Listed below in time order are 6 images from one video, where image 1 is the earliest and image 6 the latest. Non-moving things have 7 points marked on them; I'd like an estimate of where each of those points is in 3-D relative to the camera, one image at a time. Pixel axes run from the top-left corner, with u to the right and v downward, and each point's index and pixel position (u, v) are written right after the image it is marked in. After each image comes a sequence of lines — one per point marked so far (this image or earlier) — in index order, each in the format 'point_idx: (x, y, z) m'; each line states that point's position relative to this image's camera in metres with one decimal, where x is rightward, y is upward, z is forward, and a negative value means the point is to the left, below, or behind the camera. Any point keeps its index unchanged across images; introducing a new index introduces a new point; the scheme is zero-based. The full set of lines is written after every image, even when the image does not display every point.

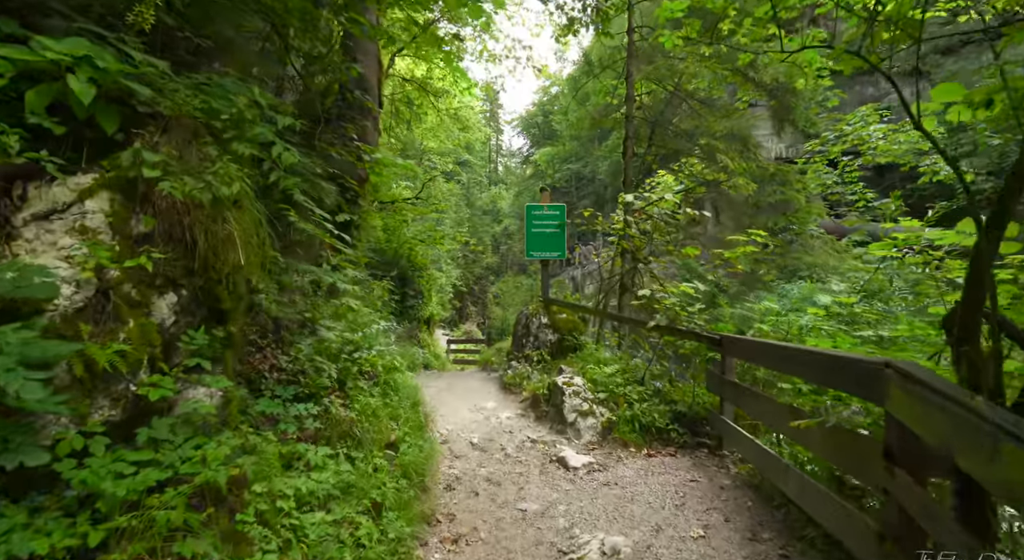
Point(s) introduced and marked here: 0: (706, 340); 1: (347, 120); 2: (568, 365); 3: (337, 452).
0: (+2.1, -0.6, +5.3) m
1: (-2.3, +2.2, +6.8) m
2: (+0.7, -1.2, +6.6) m
3: (-1.2, -1.2, +3.5) m
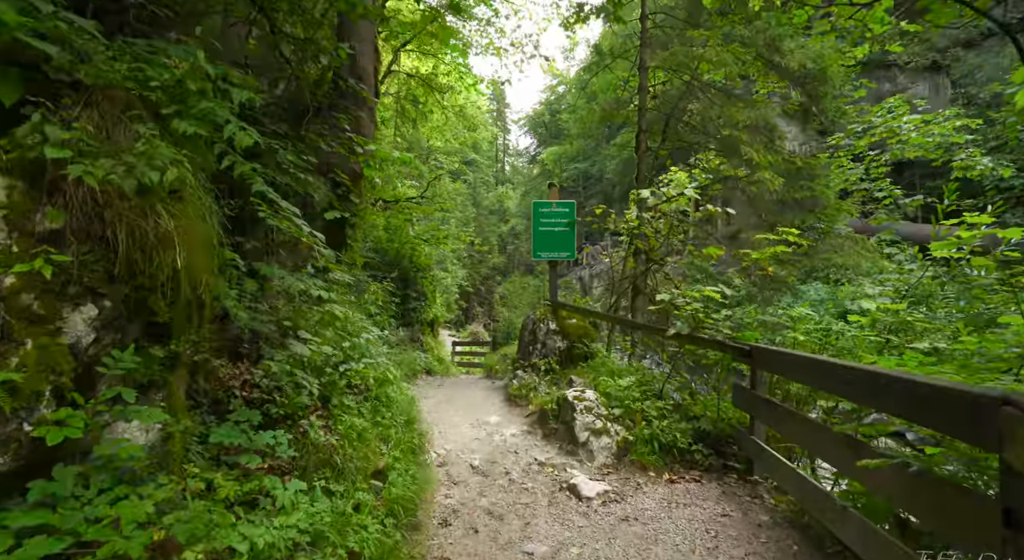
0: (+2.1, -0.7, +4.7) m
1: (-2.2, +2.2, +6.3) m
2: (+0.8, -1.2, +6.1) m
3: (-1.2, -1.3, +3.0) m
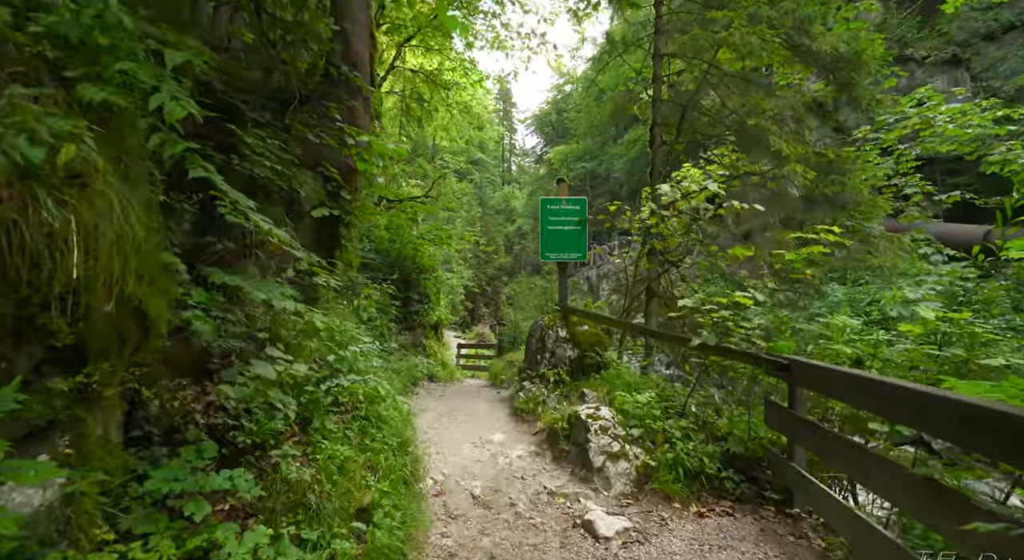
0: (+2.2, -0.7, +4.2) m
1: (-2.1, +2.1, +5.8) m
2: (+0.9, -1.2, +5.5) m
3: (-1.2, -1.3, +2.5) m
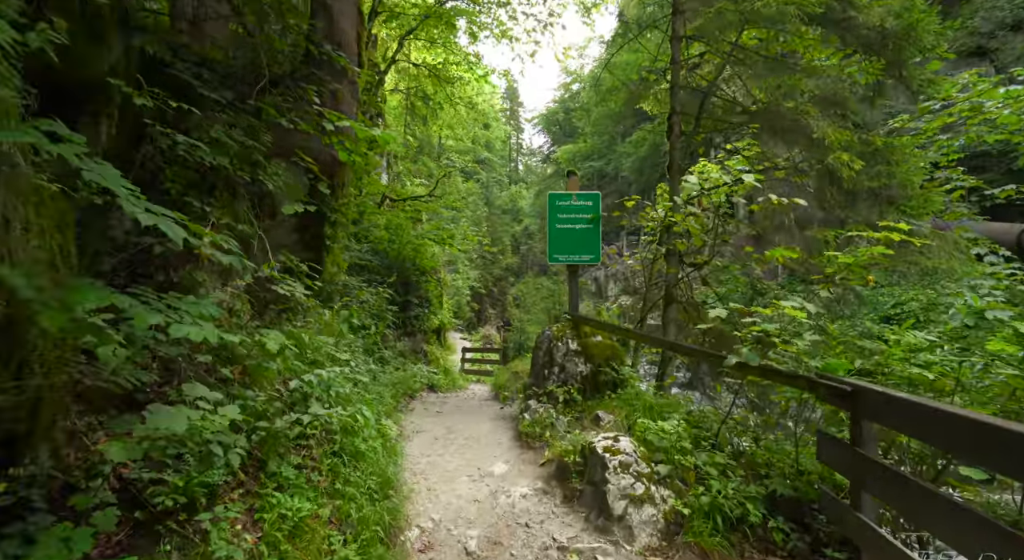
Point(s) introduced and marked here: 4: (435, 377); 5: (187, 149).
0: (+2.2, -0.8, +3.5) m
1: (-2.1, +2.1, +5.1) m
2: (+0.9, -1.3, +4.8) m
3: (-1.2, -1.4, +1.8) m
4: (-1.7, -2.2, +11.1) m
5: (-2.3, +0.9, +3.5) m
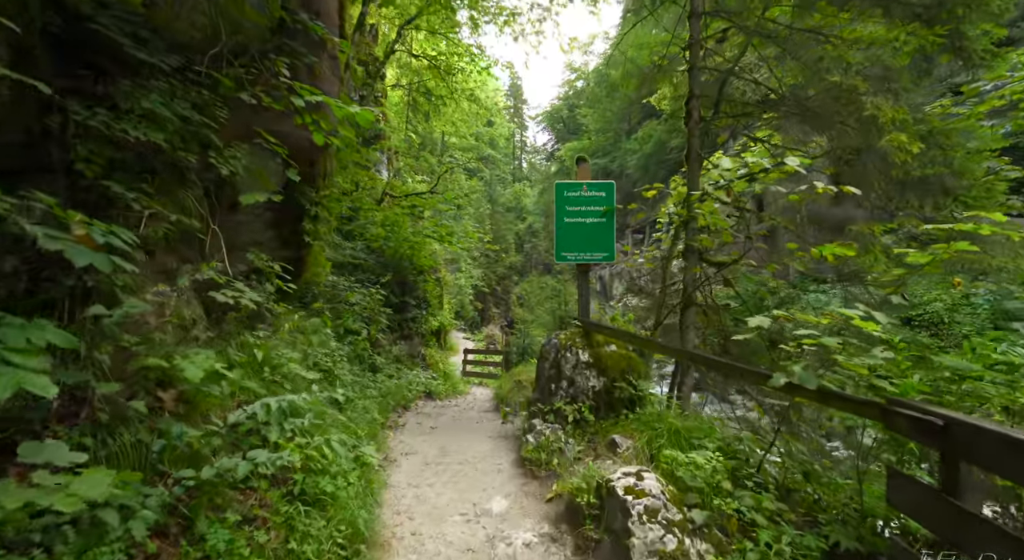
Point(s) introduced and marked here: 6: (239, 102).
0: (+2.2, -0.8, +2.8) m
1: (-2.1, +2.0, +4.5) m
2: (+0.9, -1.3, +4.1) m
3: (-1.2, -1.4, +1.1) m
4: (-1.7, -2.2, +10.4) m
5: (-2.3, +0.9, +2.8) m
6: (-2.2, +1.4, +4.0) m
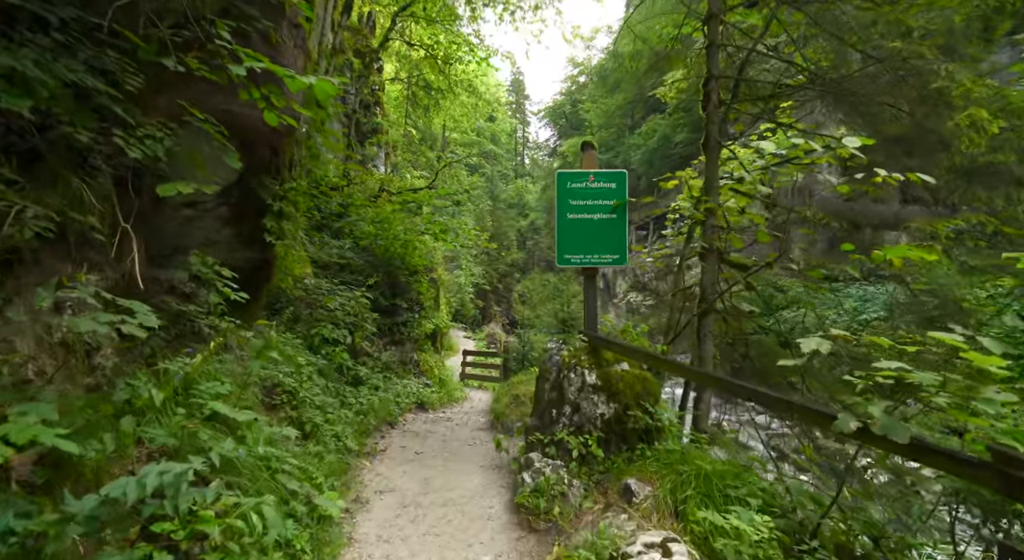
0: (+2.1, -0.9, +2.0) m
1: (-2.1, +2.0, +3.7) m
2: (+0.9, -1.4, +3.4) m
3: (-1.3, -1.5, +0.4) m
4: (-1.7, -2.2, +9.7) m
5: (-2.3, +0.8, +2.0) m
6: (-2.3, +1.4, +3.3) m
